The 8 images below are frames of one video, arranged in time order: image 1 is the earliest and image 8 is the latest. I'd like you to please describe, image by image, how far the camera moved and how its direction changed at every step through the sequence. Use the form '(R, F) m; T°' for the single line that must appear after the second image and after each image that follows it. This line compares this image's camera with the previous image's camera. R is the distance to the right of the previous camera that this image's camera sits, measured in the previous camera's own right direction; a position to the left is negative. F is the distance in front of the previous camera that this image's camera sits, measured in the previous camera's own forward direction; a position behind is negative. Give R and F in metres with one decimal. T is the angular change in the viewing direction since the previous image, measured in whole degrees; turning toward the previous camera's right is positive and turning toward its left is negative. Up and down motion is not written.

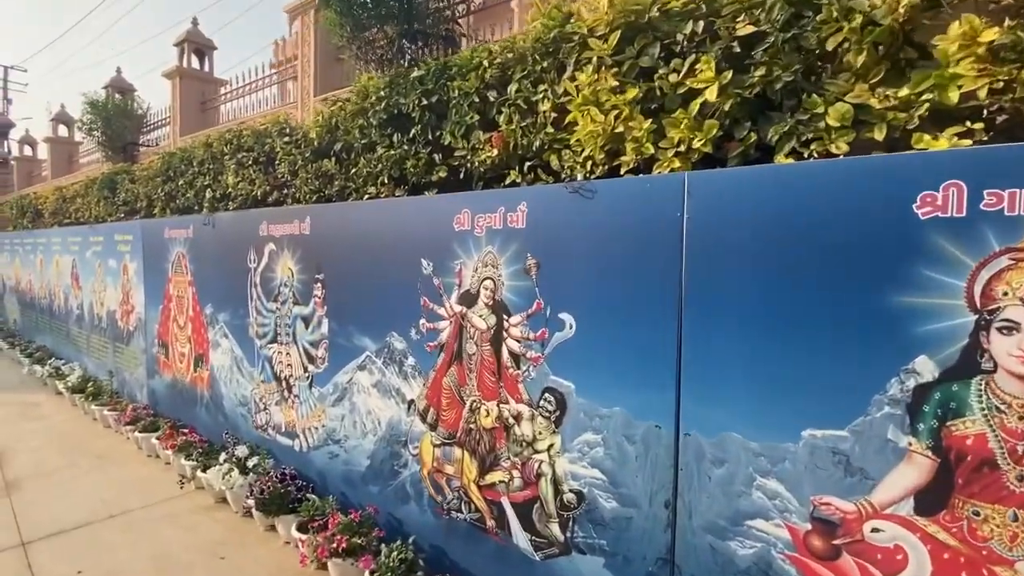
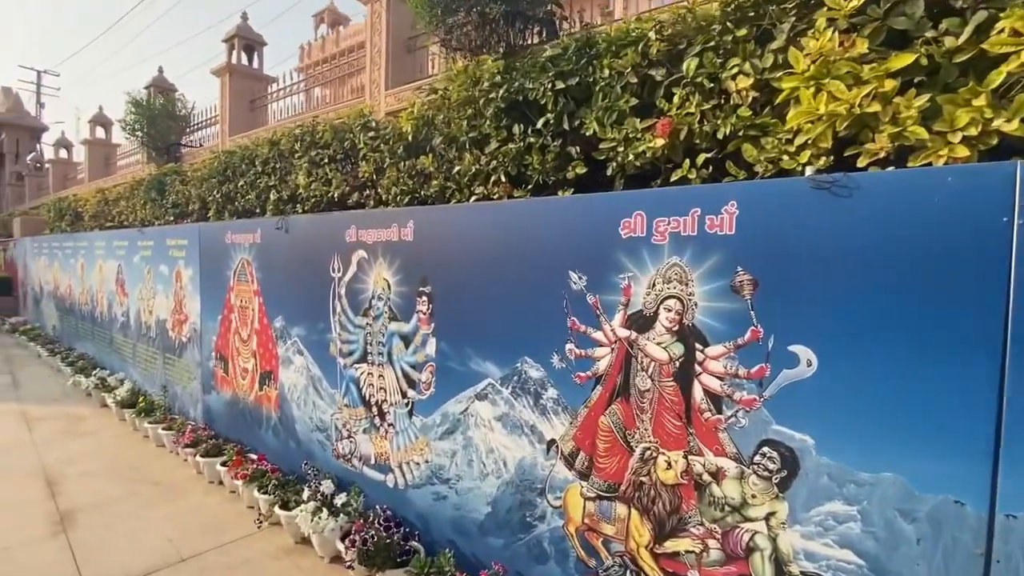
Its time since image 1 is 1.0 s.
(-0.8, +0.5) m; -2°
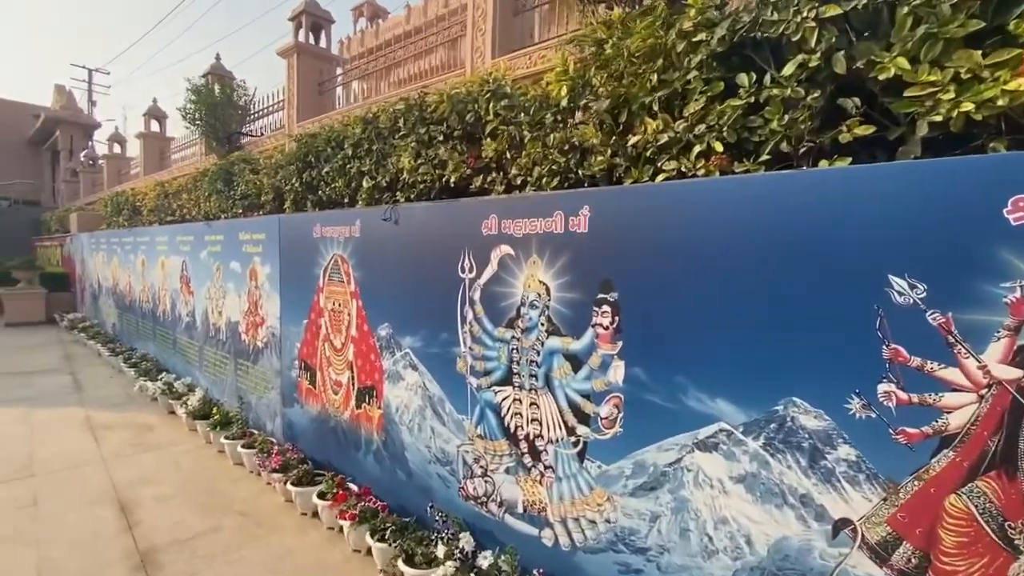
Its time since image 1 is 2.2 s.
(-0.9, +0.7) m; -3°
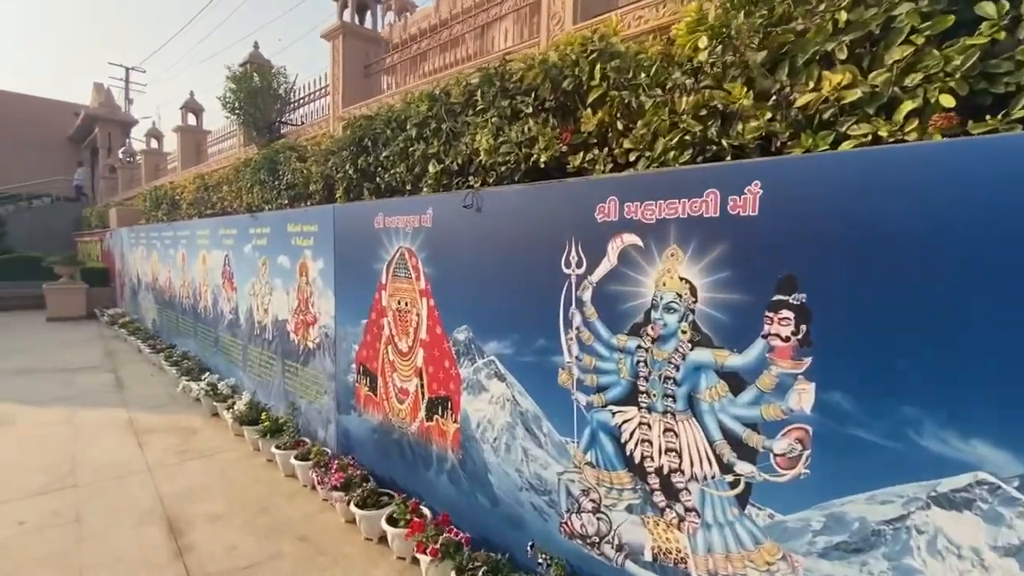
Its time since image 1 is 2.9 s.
(-0.5, +0.5) m; -3°
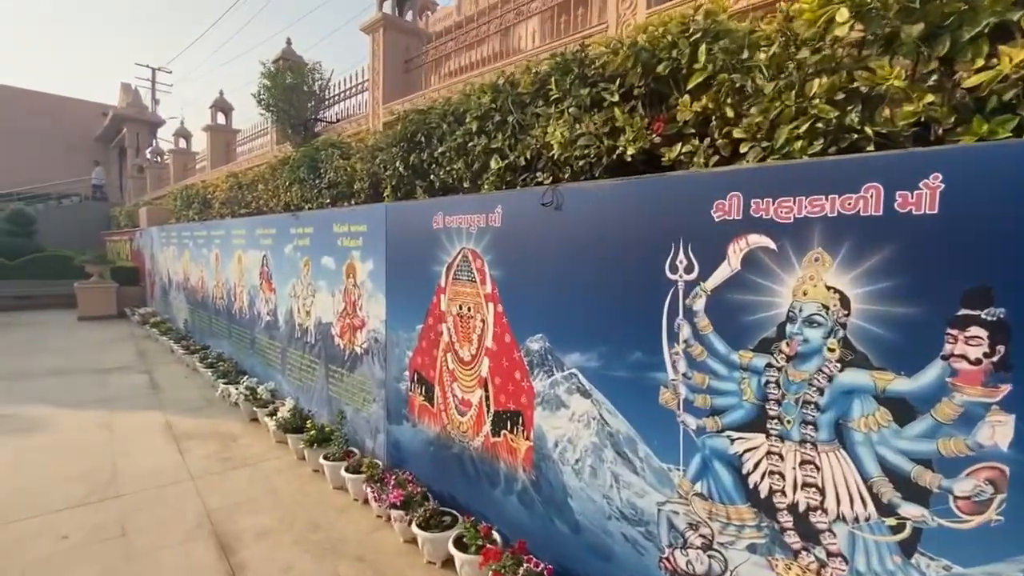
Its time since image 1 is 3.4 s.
(-0.4, +0.2) m; -2°
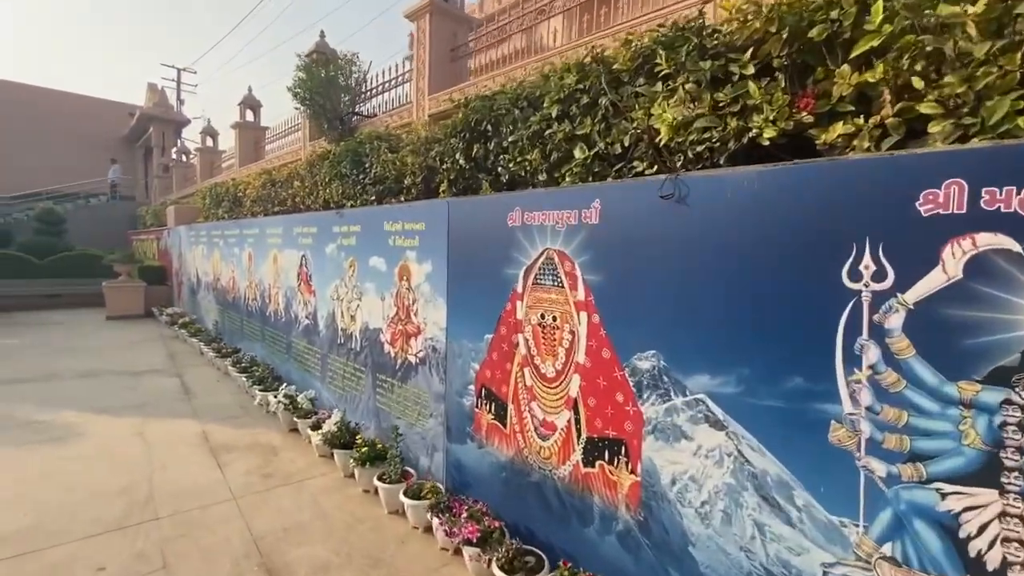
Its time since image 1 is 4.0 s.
(-0.5, +0.4) m; -2°
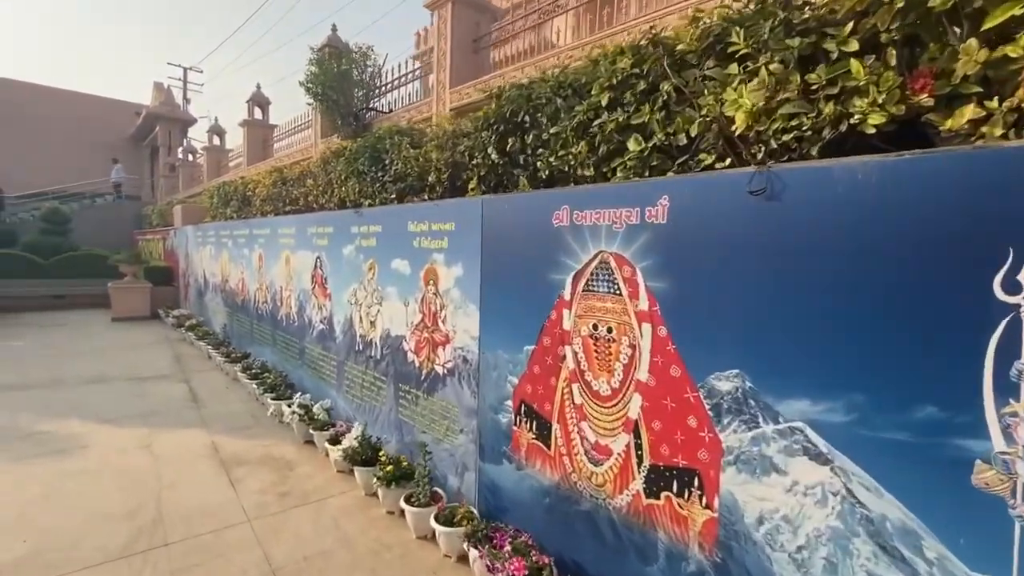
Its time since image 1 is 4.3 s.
(-0.2, +0.3) m; 0°
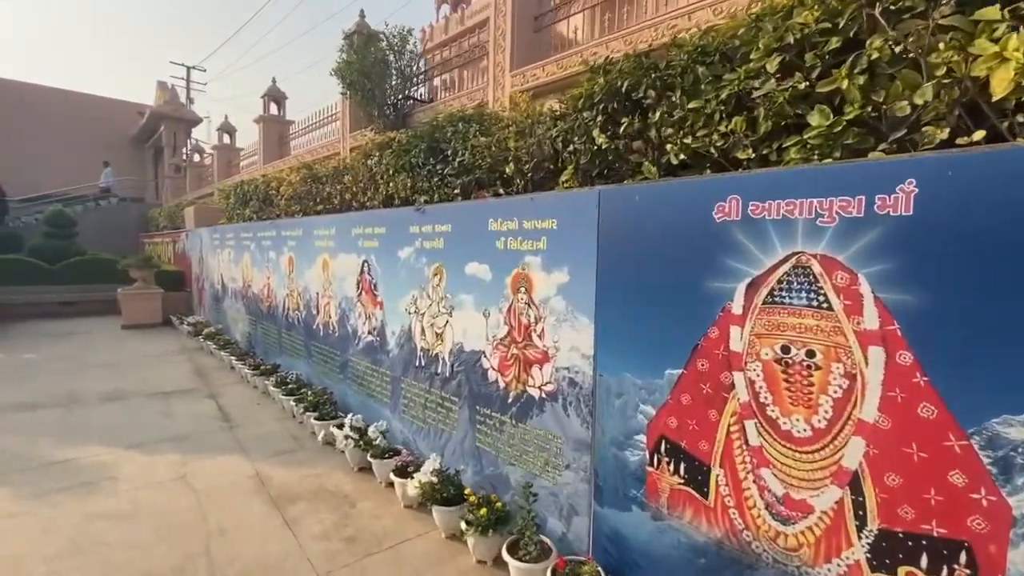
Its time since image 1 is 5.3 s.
(-0.7, +0.5) m; 0°
